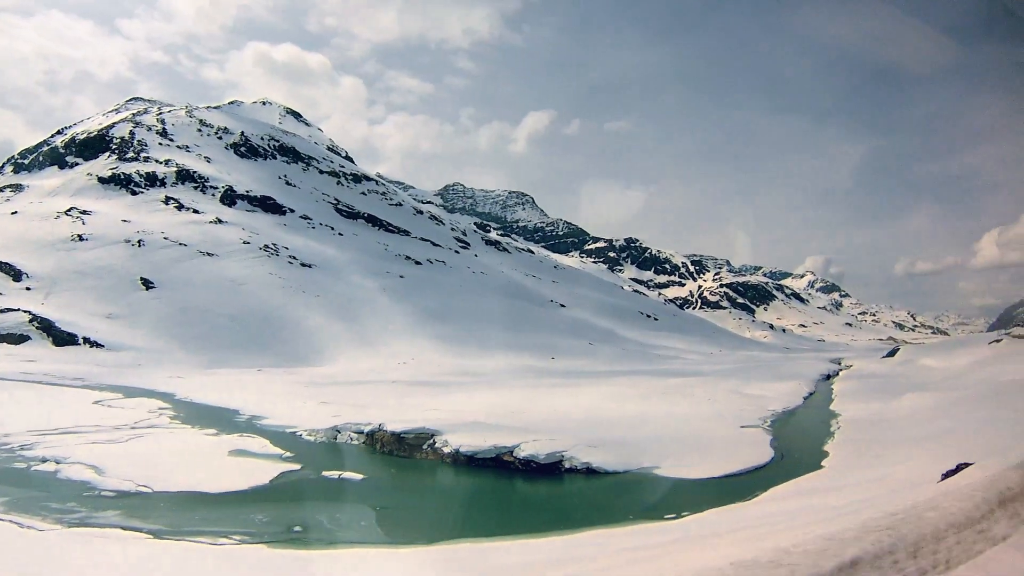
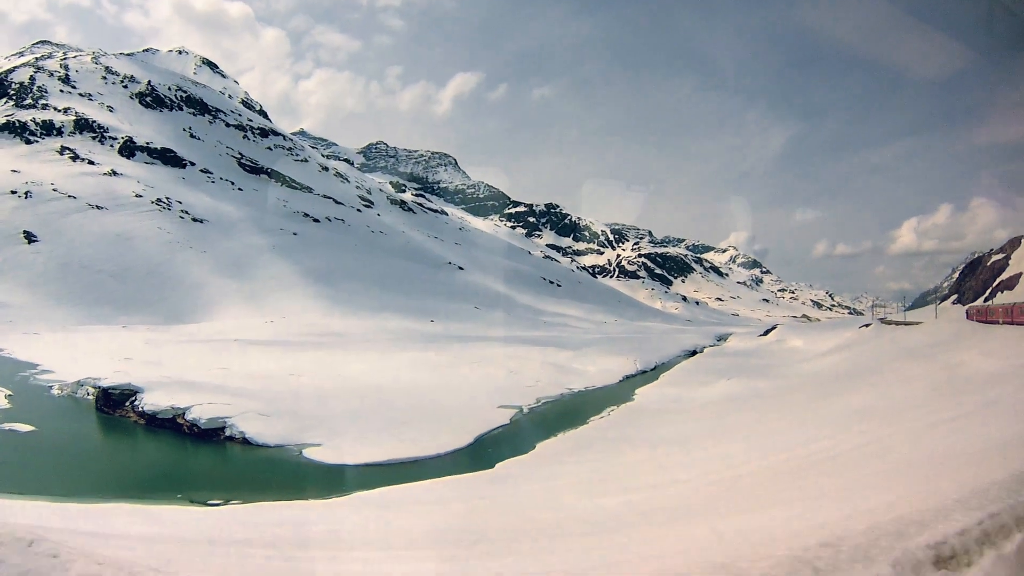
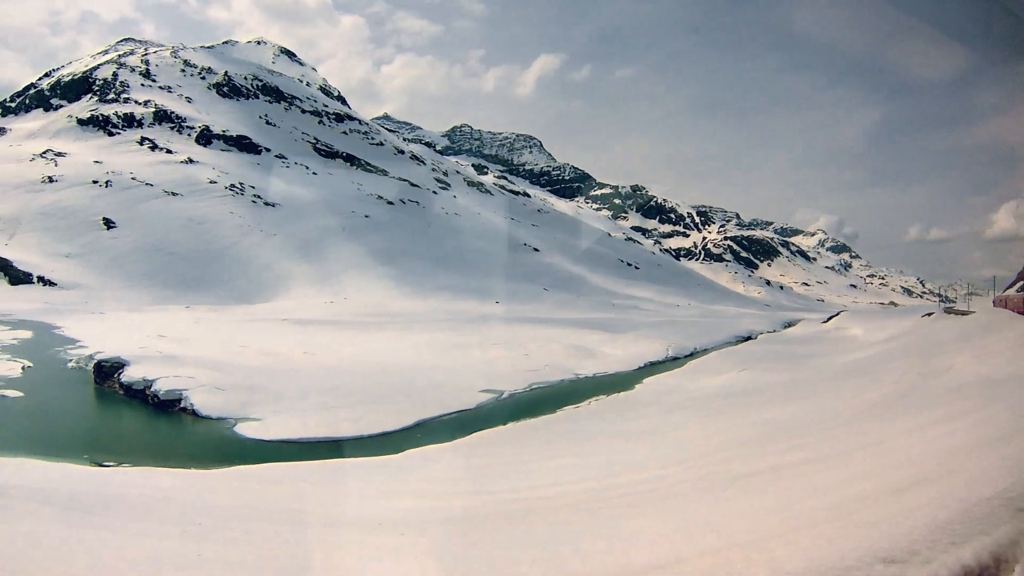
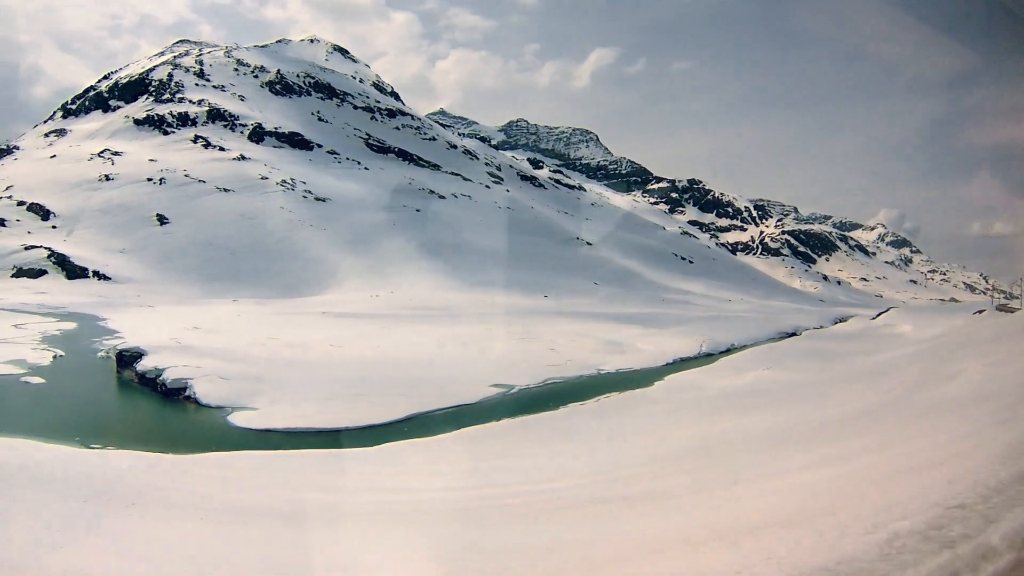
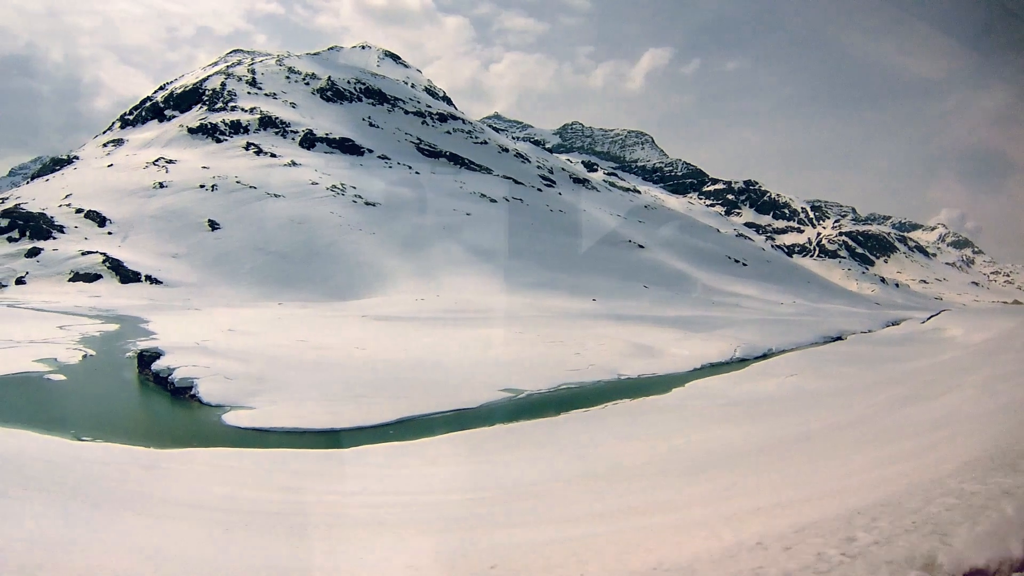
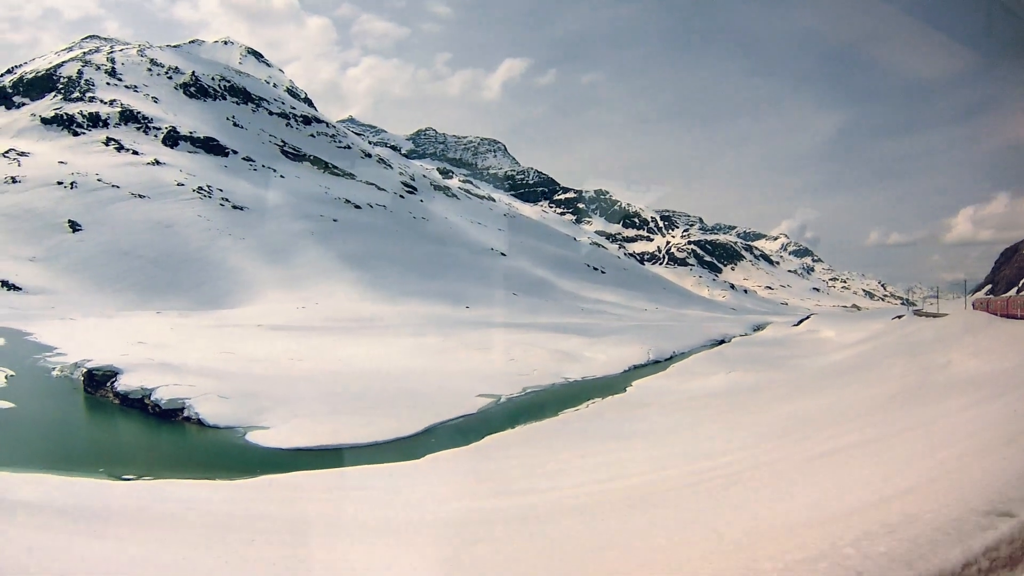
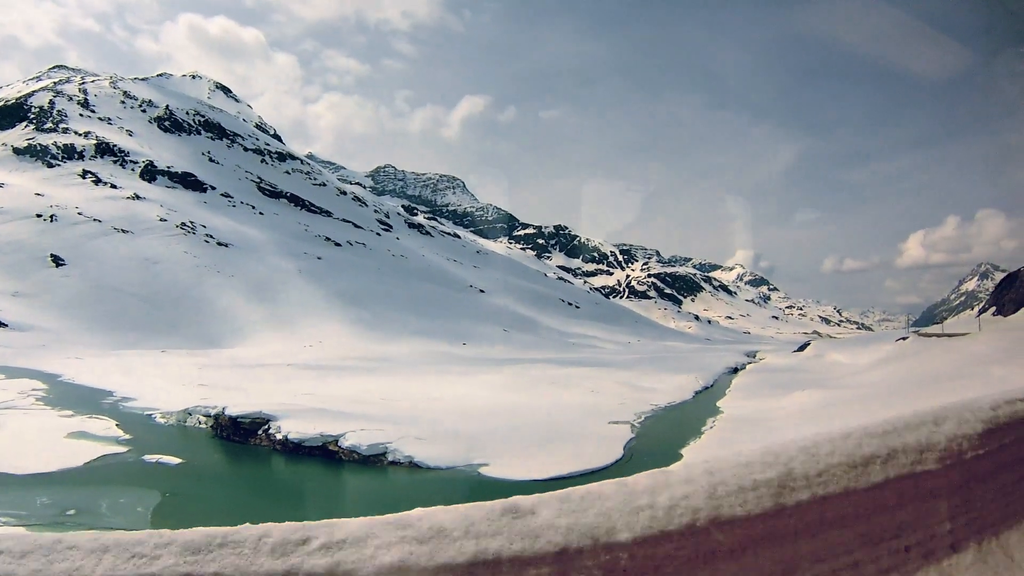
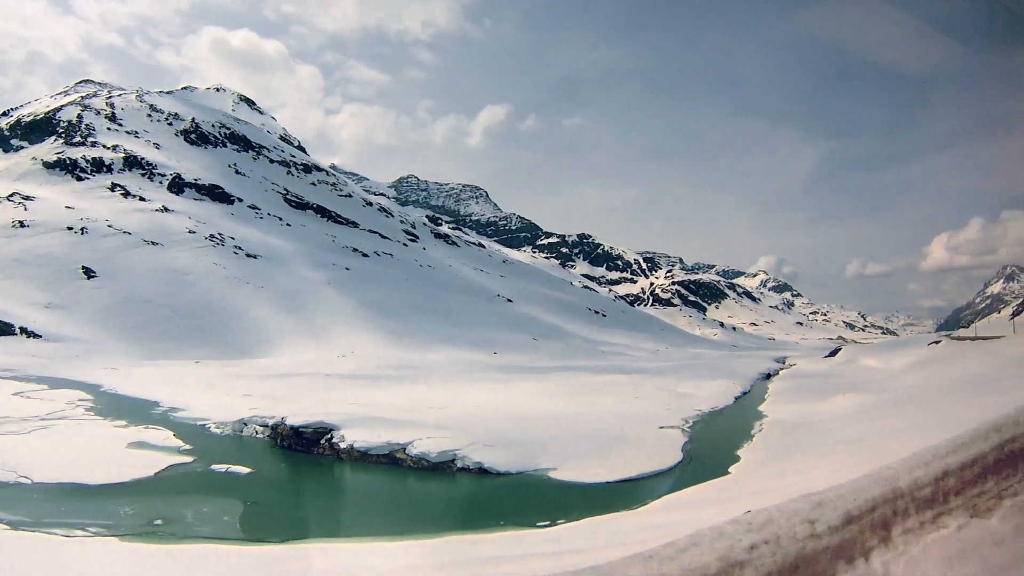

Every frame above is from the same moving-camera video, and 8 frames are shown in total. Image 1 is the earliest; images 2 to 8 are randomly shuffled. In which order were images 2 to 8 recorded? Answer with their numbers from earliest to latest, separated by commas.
8, 7, 2, 6, 3, 4, 5
